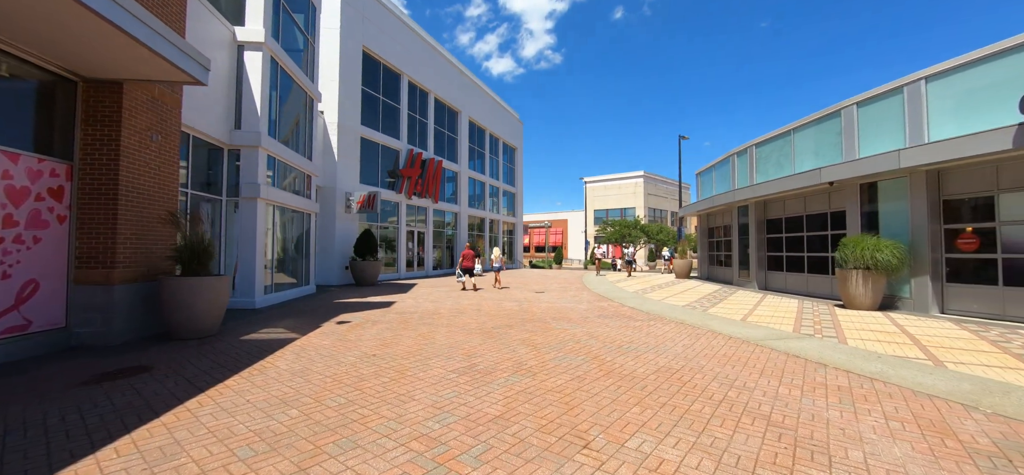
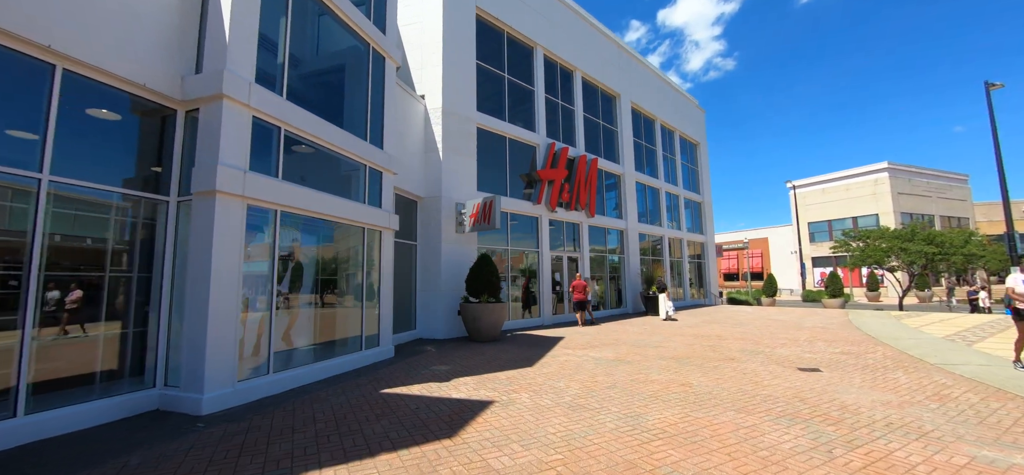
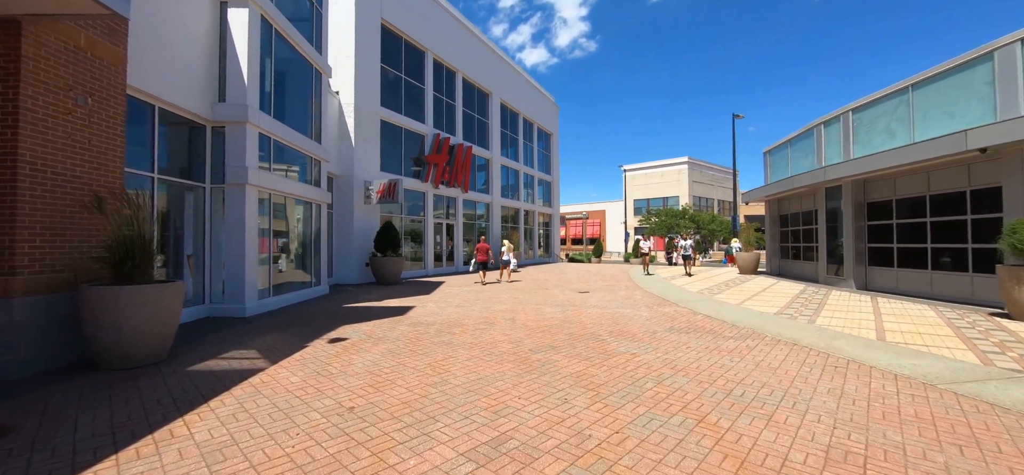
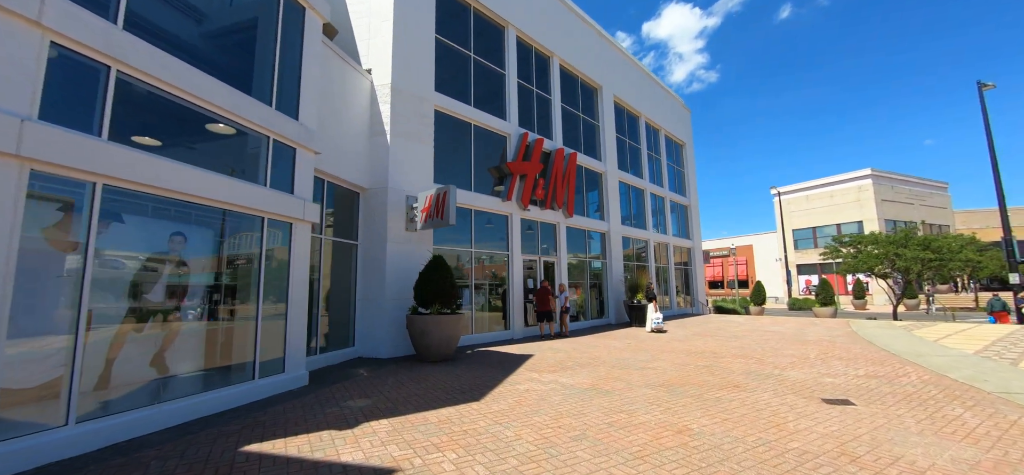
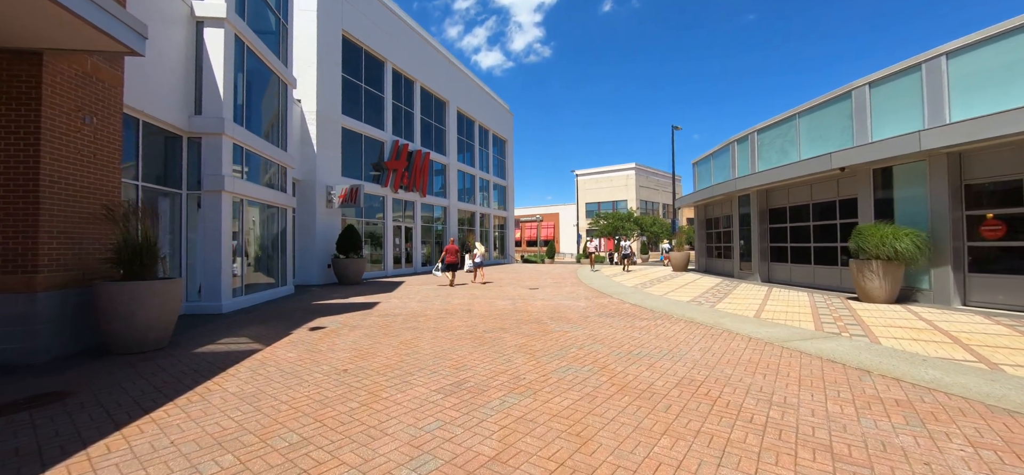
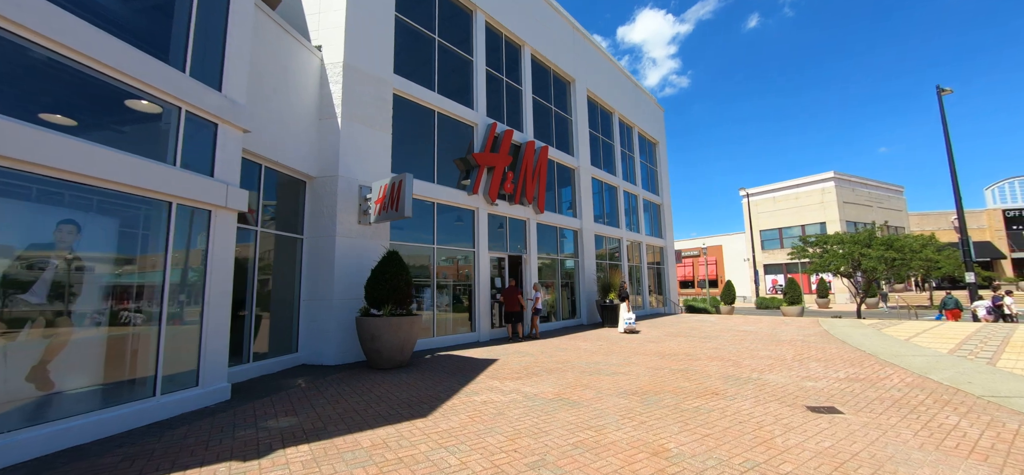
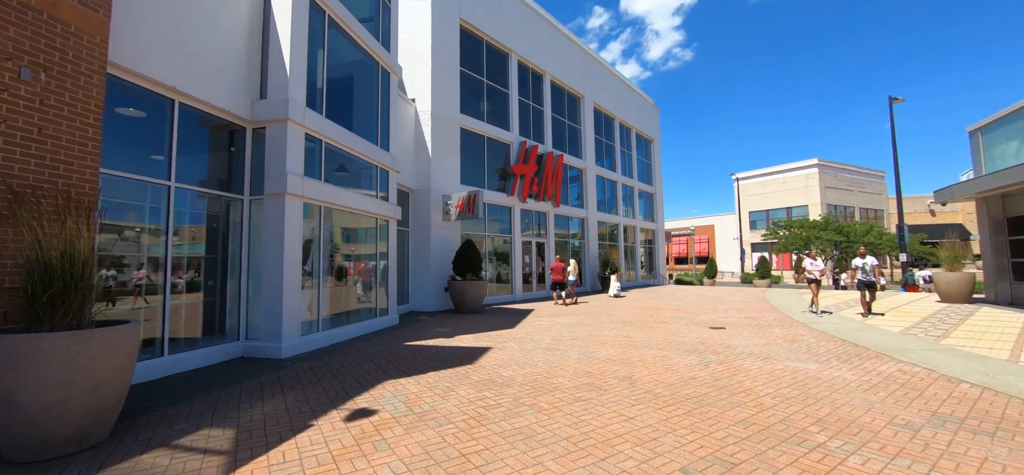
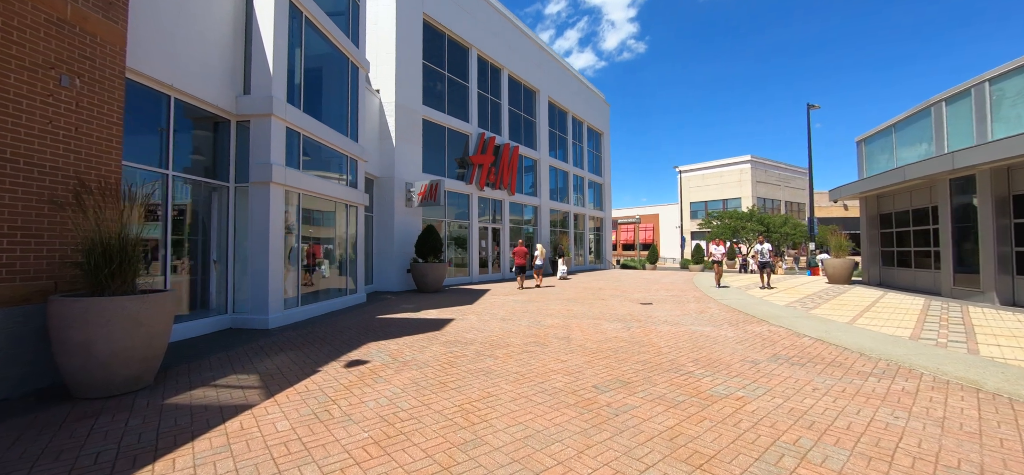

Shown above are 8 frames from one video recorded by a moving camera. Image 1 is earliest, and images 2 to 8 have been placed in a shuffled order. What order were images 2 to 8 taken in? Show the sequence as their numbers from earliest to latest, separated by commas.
5, 3, 8, 7, 2, 4, 6
